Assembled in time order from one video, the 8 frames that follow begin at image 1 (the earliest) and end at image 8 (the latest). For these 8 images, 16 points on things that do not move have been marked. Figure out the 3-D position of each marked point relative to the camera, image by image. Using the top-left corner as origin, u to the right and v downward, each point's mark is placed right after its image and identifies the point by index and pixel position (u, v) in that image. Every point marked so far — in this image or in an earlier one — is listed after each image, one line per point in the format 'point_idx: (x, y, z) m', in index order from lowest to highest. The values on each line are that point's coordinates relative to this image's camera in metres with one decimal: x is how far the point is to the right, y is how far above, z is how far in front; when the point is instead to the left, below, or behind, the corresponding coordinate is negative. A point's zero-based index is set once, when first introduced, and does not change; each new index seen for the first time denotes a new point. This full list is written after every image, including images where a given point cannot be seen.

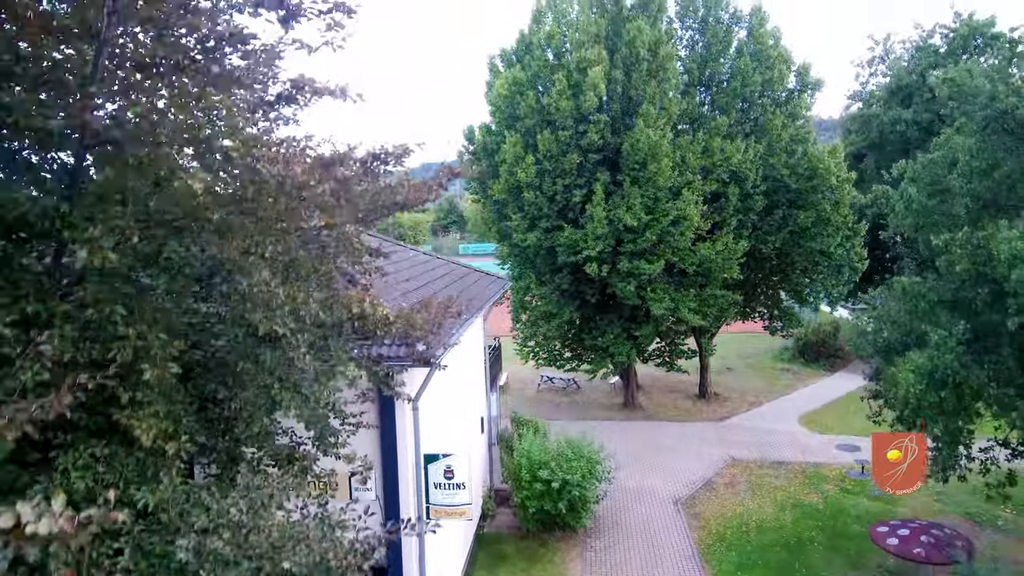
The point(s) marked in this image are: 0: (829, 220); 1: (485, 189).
0: (+7.4, +1.6, +13.6) m
1: (-0.7, +2.5, +14.5) m
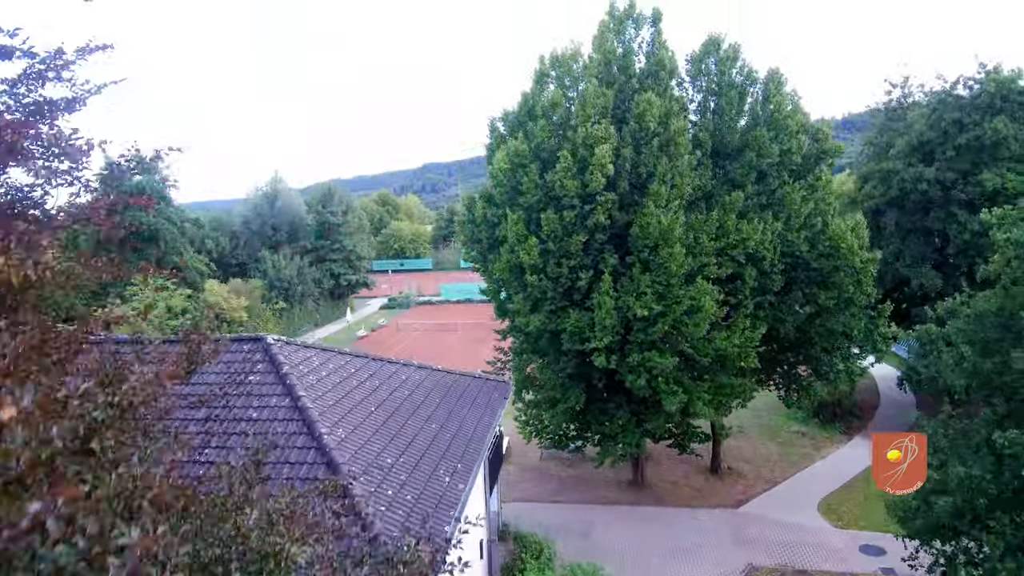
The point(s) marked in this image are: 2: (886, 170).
0: (+7.4, -0.3, +12.8) m
1: (-0.6, +0.6, +13.8) m
2: (+11.3, +3.5, +17.8) m
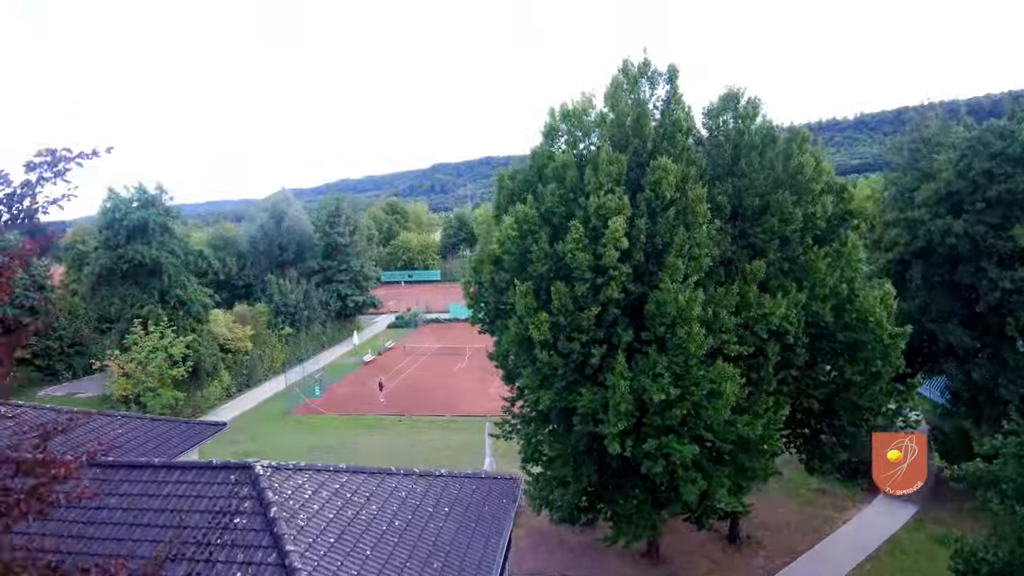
0: (+7.6, -1.8, +12.1) m
1: (-0.4, -0.9, +13.2) m
2: (+11.6, +1.9, +17.0) m
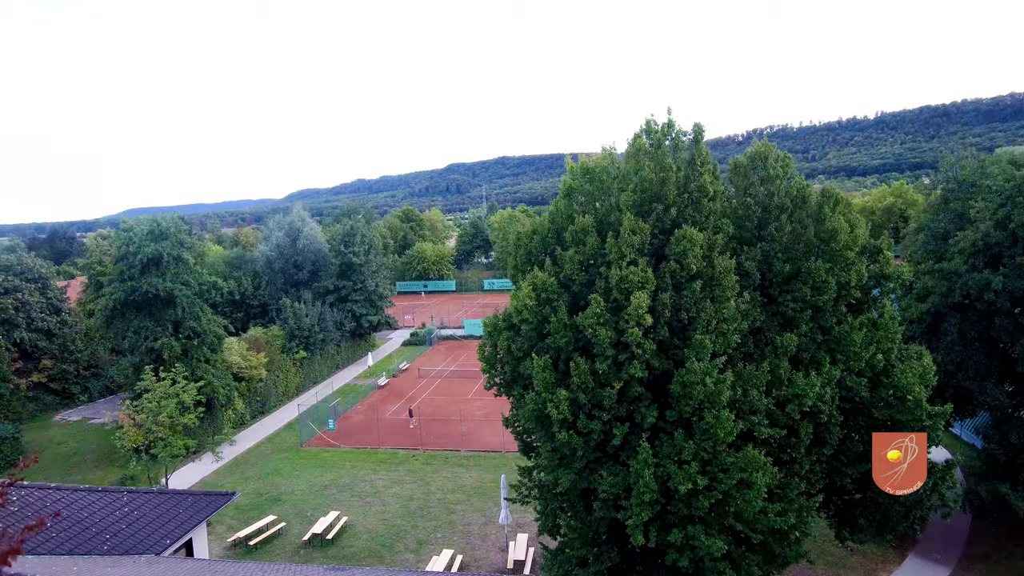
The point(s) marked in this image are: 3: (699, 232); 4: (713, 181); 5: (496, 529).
0: (+7.9, -3.2, +11.4) m
1: (-0.1, -2.3, +12.7) m
2: (+12.0, +0.5, +16.3) m
3: (+3.6, +1.1, +11.3) m
4: (+4.1, +2.2, +11.9) m
5: (-0.5, -7.6, +18.4) m
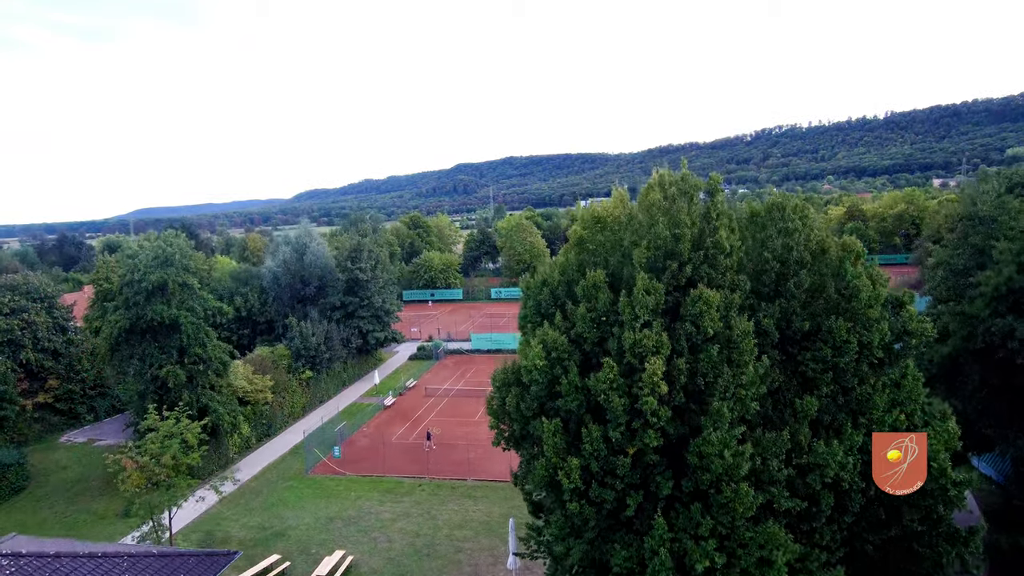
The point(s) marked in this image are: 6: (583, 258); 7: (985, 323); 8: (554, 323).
0: (+8.1, -4.4, +11.0) m
1: (+0.1, -3.4, +12.4) m
2: (+12.3, -0.7, +15.8) m
3: (+3.8, -0.1, +10.9) m
4: (+4.2, +1.0, +11.5) m
5: (-0.3, -8.7, +18.1) m
6: (+1.5, +0.6, +12.7) m
7: (+12.3, -0.9, +15.2) m
8: (+0.8, -0.7, +11.8) m
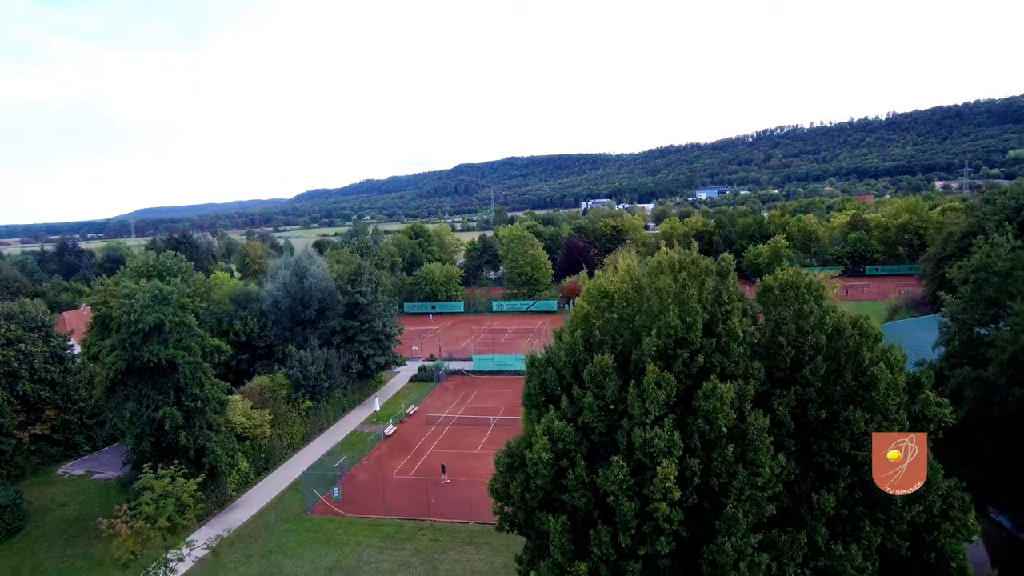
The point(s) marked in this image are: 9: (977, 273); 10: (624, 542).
0: (+8.2, -6.0, +10.5) m
1: (+0.2, -5.1, +11.9) m
2: (+12.4, -2.4, +15.3) m
3: (+3.9, -1.7, +10.5) m
4: (+4.3, -0.7, +11.1) m
5: (-0.2, -10.4, +17.6) m
6: (+1.6, -1.0, +12.2) m
7: (+12.4, -2.6, +14.7) m
8: (+0.9, -2.4, +11.4) m
9: (+14.9, +0.5, +18.8) m
10: (+1.9, -4.3, +10.0) m
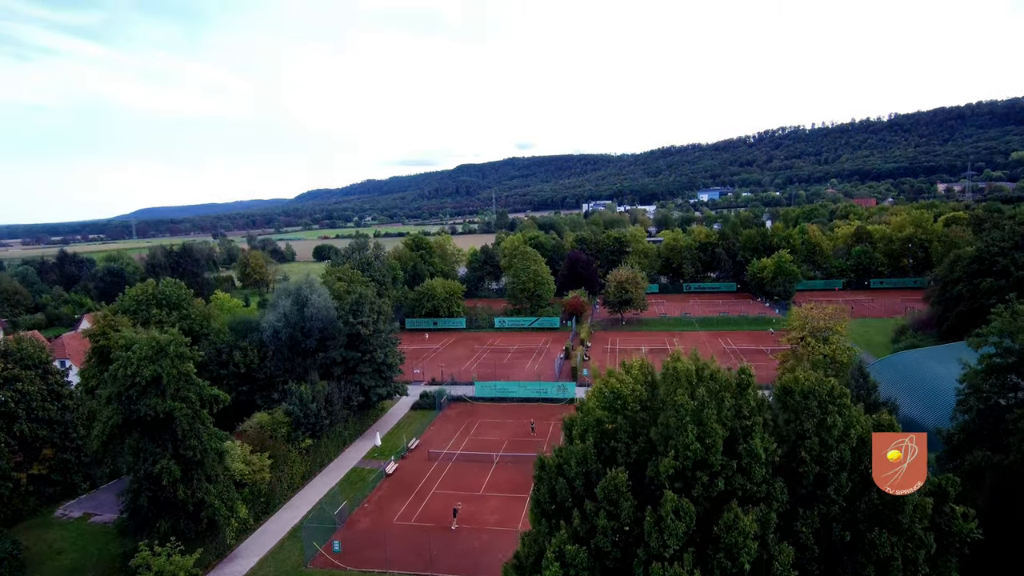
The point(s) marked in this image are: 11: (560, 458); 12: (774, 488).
0: (+8.3, -8.1, +10.0) m
1: (+0.4, -7.1, +11.4) m
2: (+12.5, -4.5, +14.8) m
3: (+4.0, -3.8, +10.0) m
4: (+4.5, -2.7, +10.5) m
5: (0.0, -12.5, +17.1) m
6: (+1.8, -3.1, +11.7) m
7: (+12.5, -4.7, +14.2) m
8: (+1.1, -4.4, +10.9) m
9: (+15.1, -1.6, +18.3) m
10: (+2.1, -6.4, +9.5) m
11: (+1.0, -3.6, +11.9) m
12: (+4.6, -3.6, +10.4) m
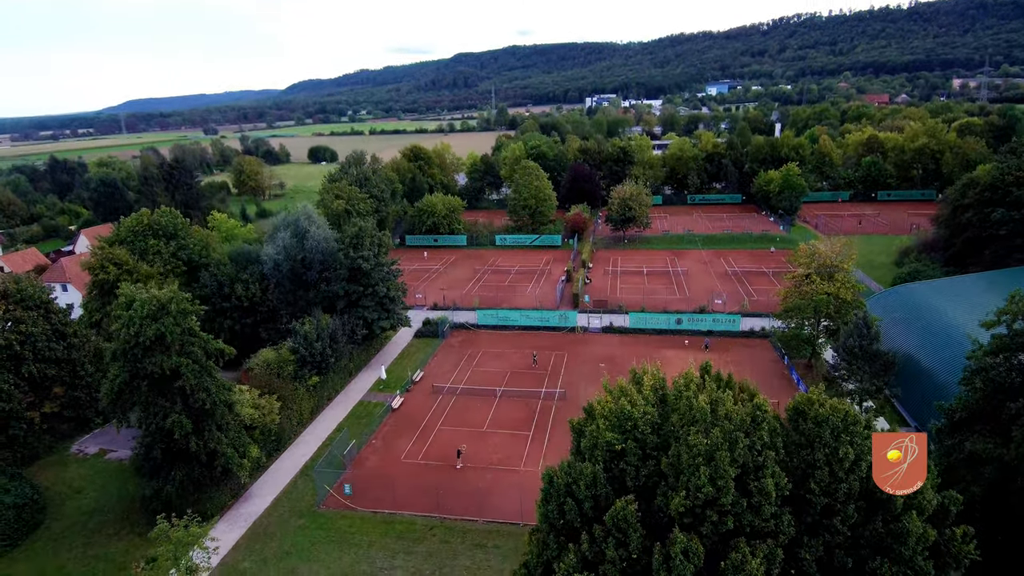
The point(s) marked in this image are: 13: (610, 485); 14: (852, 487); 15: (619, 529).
0: (+8.5, -8.8, +10.9) m
1: (+0.6, -7.6, +12.1) m
2: (+12.7, -4.4, +15.0) m
3: (+4.2, -4.5, +10.1) m
4: (+4.7, -3.4, +10.5) m
5: (+0.1, -11.8, +18.6) m
6: (+2.0, -3.5, +11.7) m
7: (+12.7, -4.7, +14.4) m
8: (+1.3, -5.0, +11.1) m
9: (+15.3, -1.0, +18.0) m
10: (+2.2, -7.2, +10.1) m
11: (+1.2, -4.0, +12.0) m
12: (+4.8, -4.2, +10.5) m
13: (+1.9, -3.8, +11.6) m
14: (+6.3, -3.7, +10.8) m
15: (+2.0, -4.5, +10.9) m
